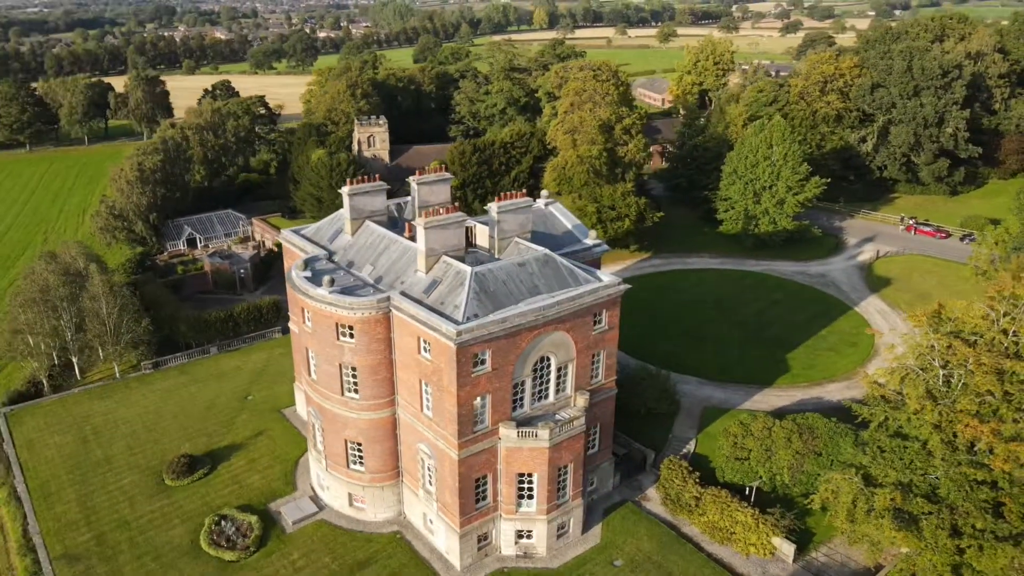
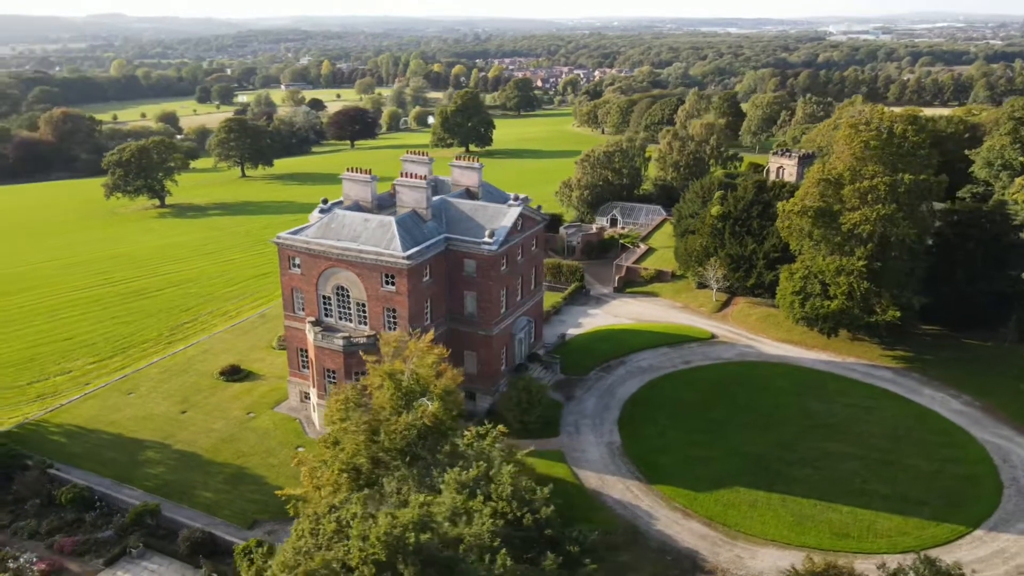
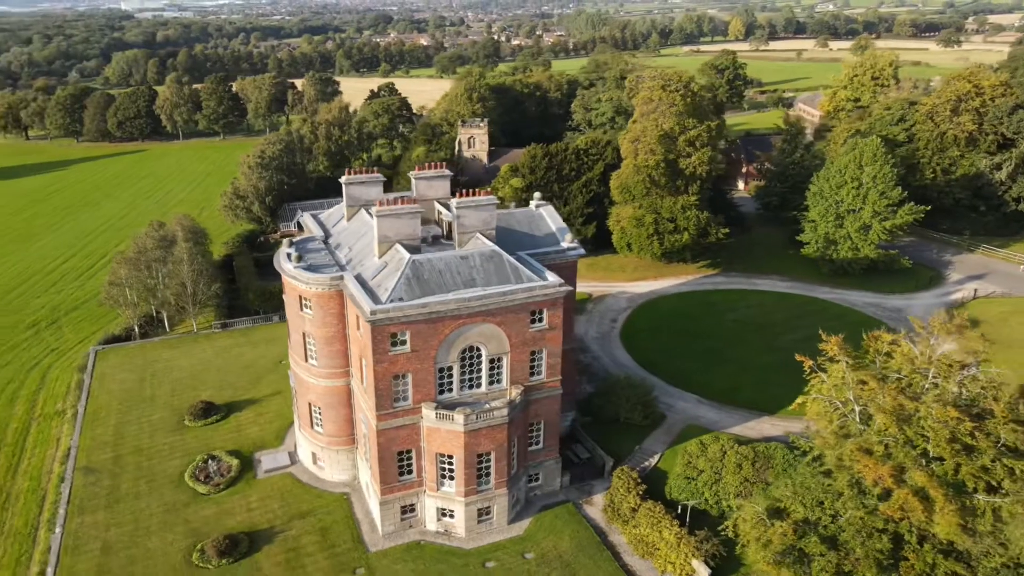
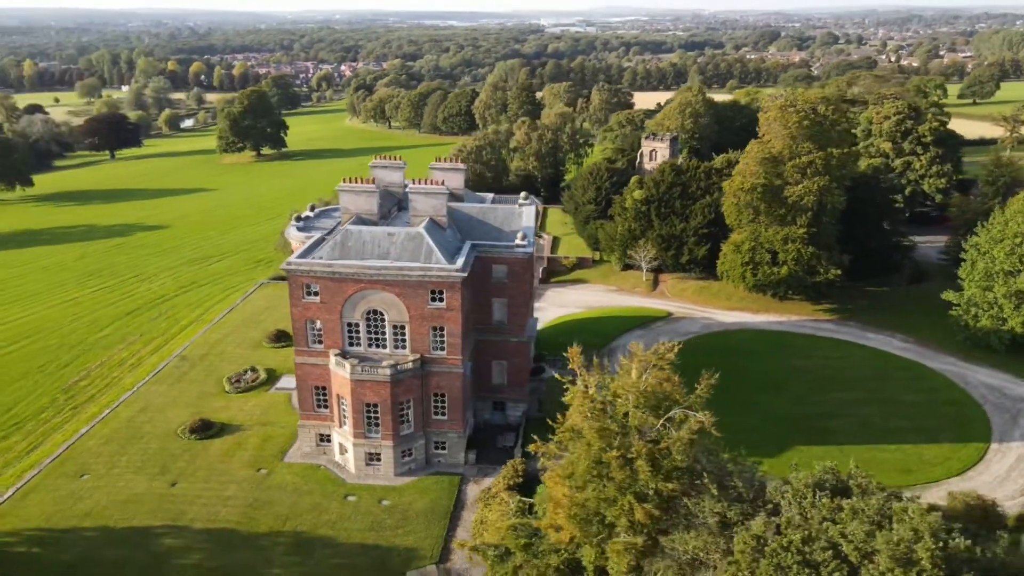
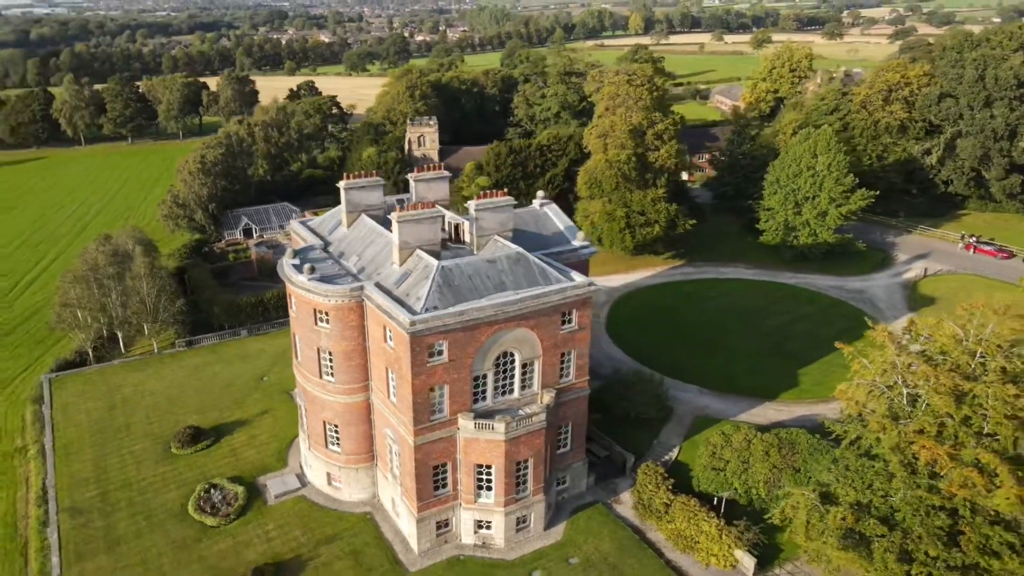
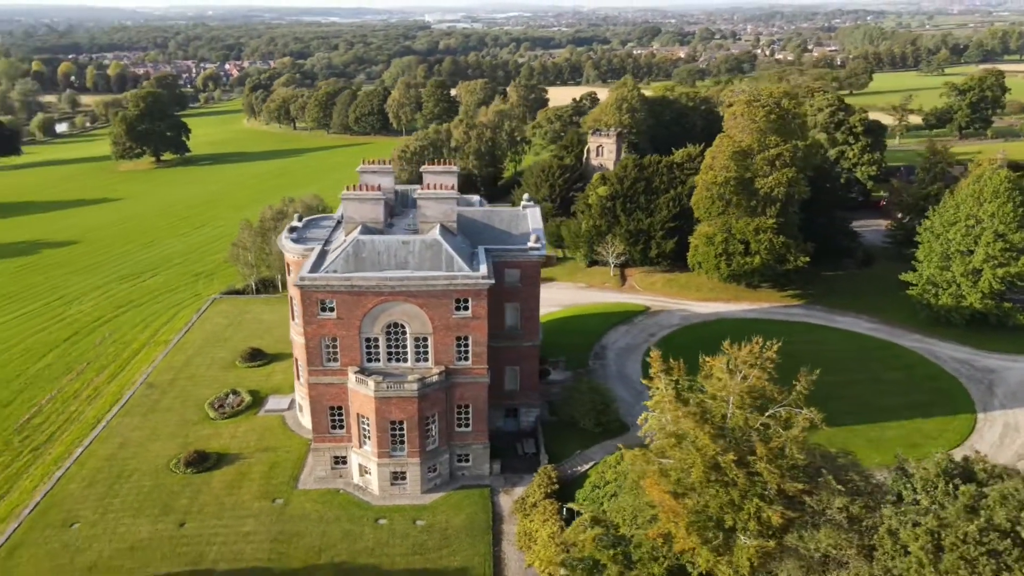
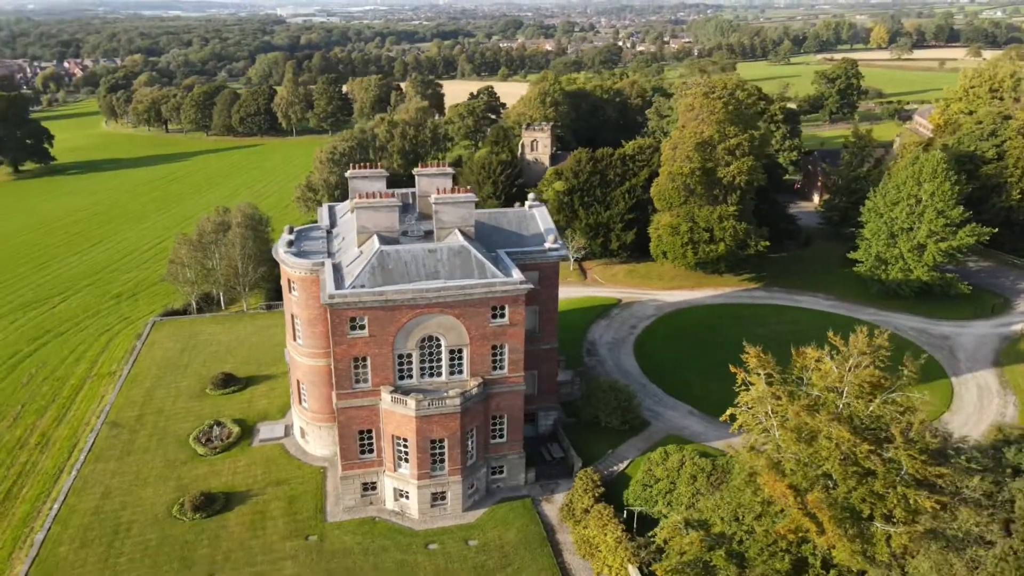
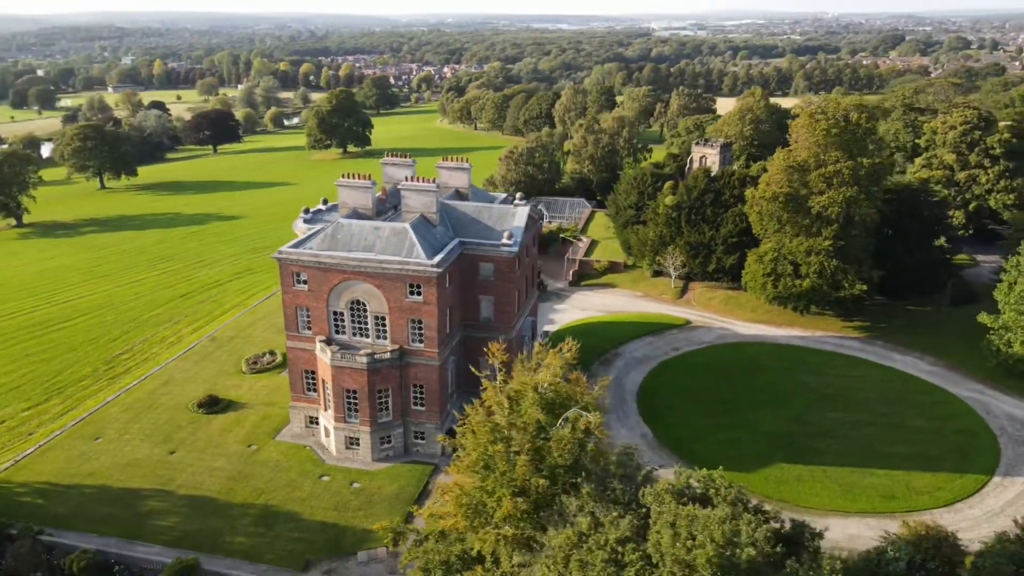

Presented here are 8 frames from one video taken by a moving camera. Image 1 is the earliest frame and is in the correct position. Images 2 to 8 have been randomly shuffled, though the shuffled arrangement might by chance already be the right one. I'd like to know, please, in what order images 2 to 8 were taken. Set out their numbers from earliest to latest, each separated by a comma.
5, 3, 7, 6, 4, 8, 2
